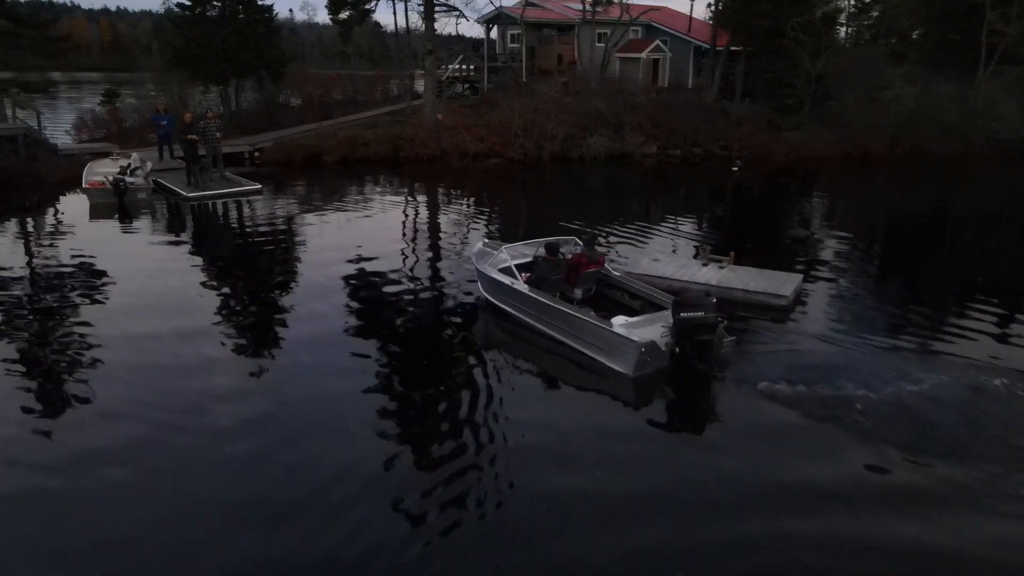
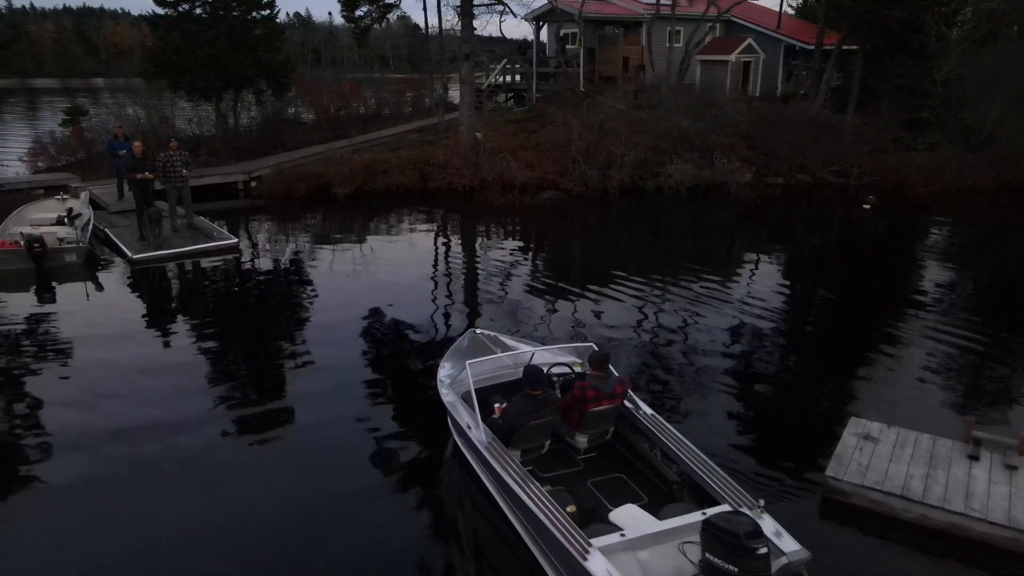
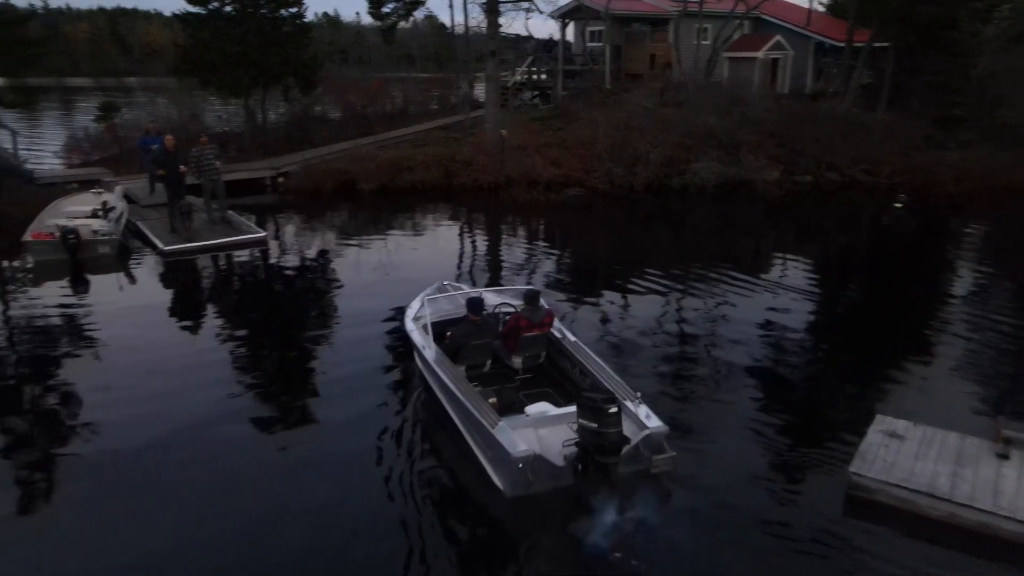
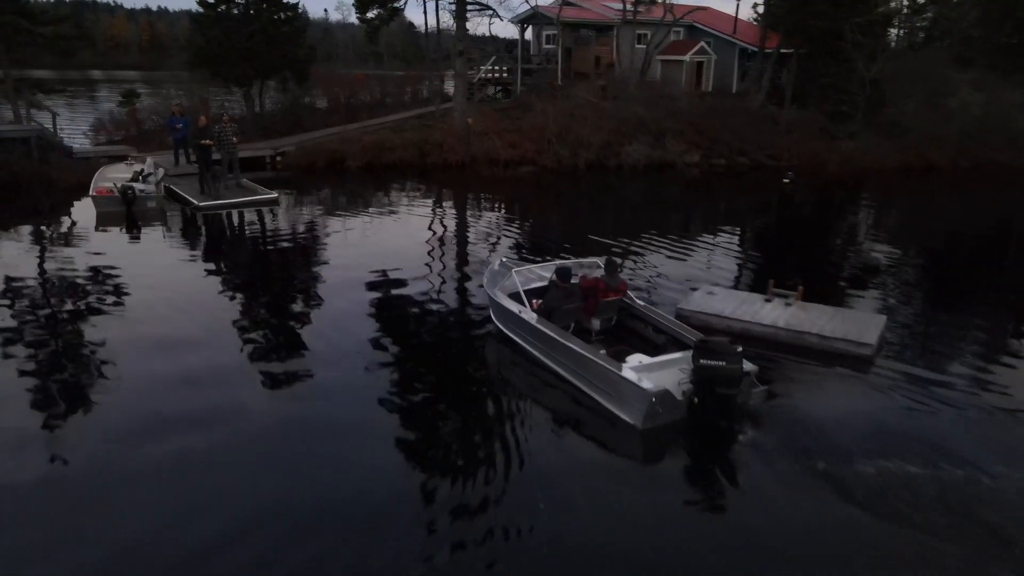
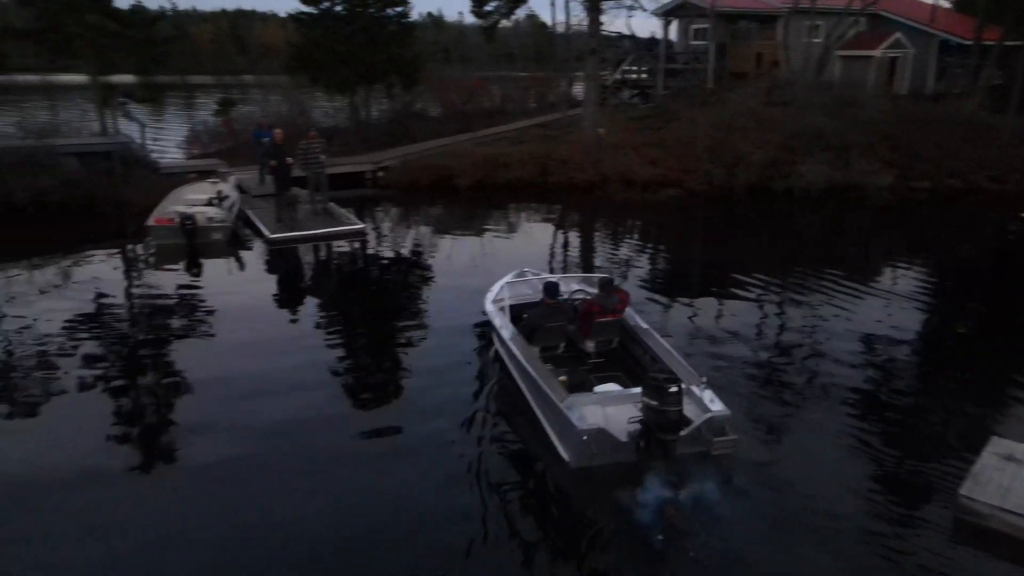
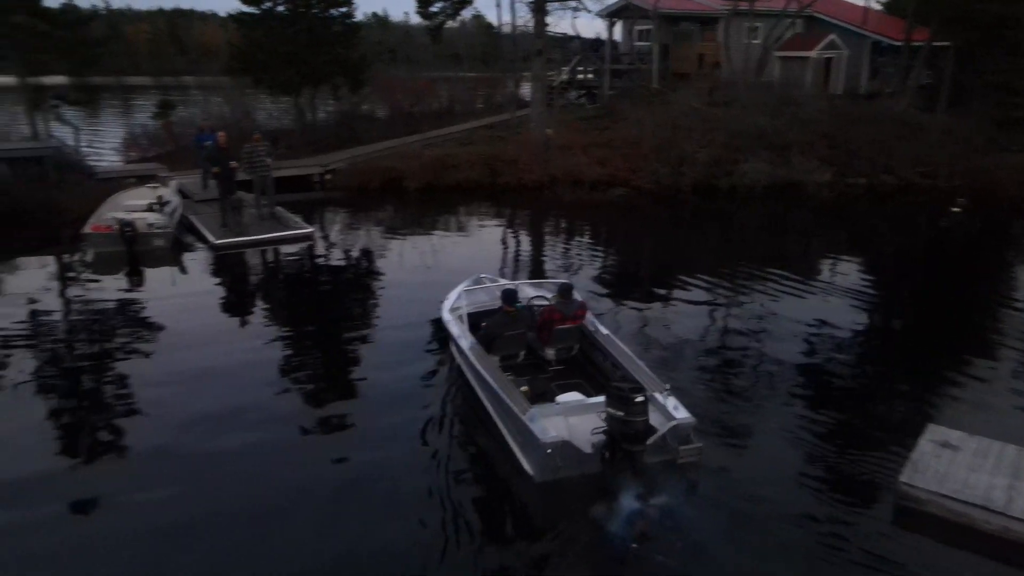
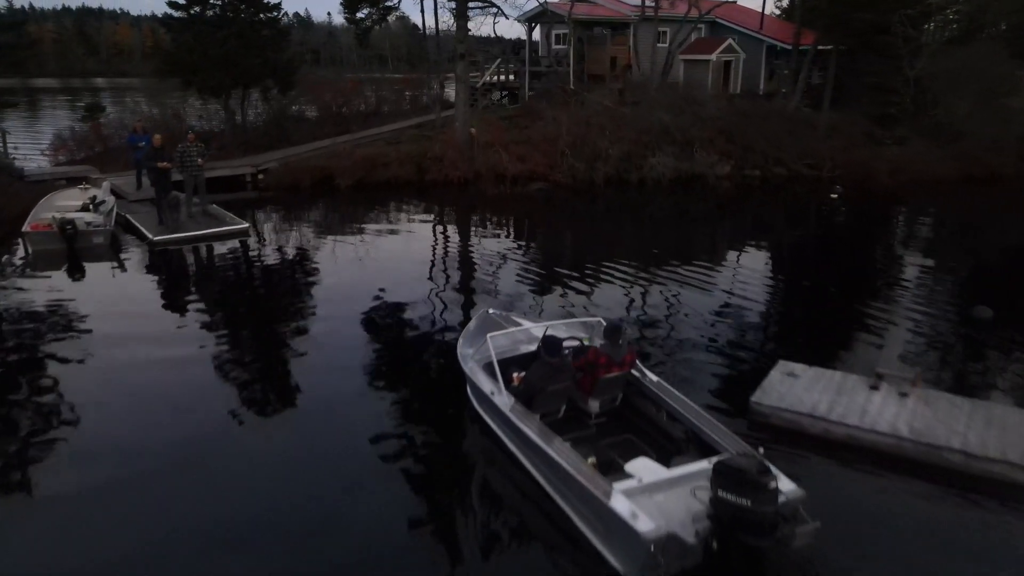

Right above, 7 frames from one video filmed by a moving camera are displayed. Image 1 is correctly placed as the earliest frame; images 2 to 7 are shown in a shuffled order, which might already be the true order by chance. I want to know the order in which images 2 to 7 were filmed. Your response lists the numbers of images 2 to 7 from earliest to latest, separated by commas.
4, 7, 2, 3, 6, 5
